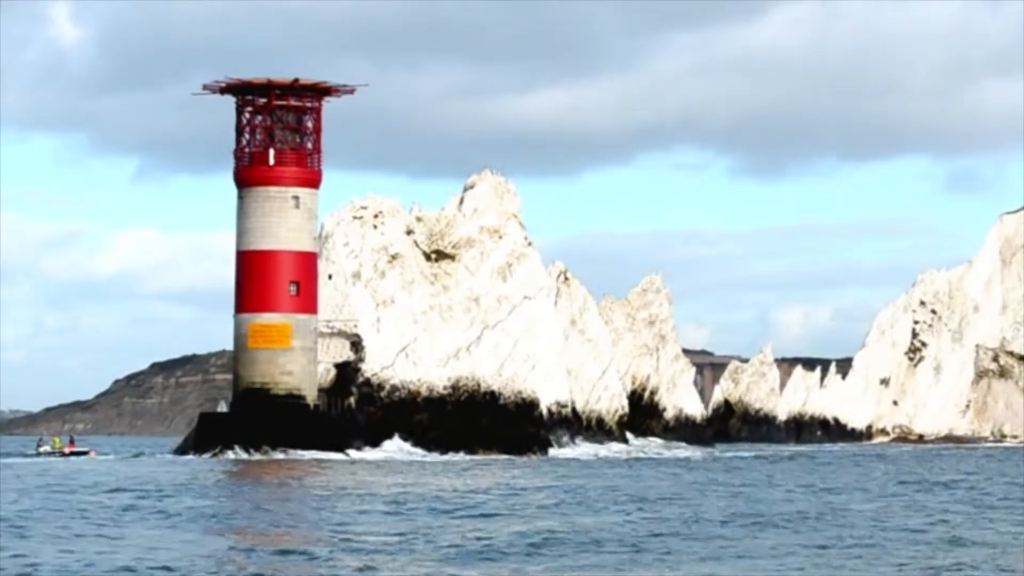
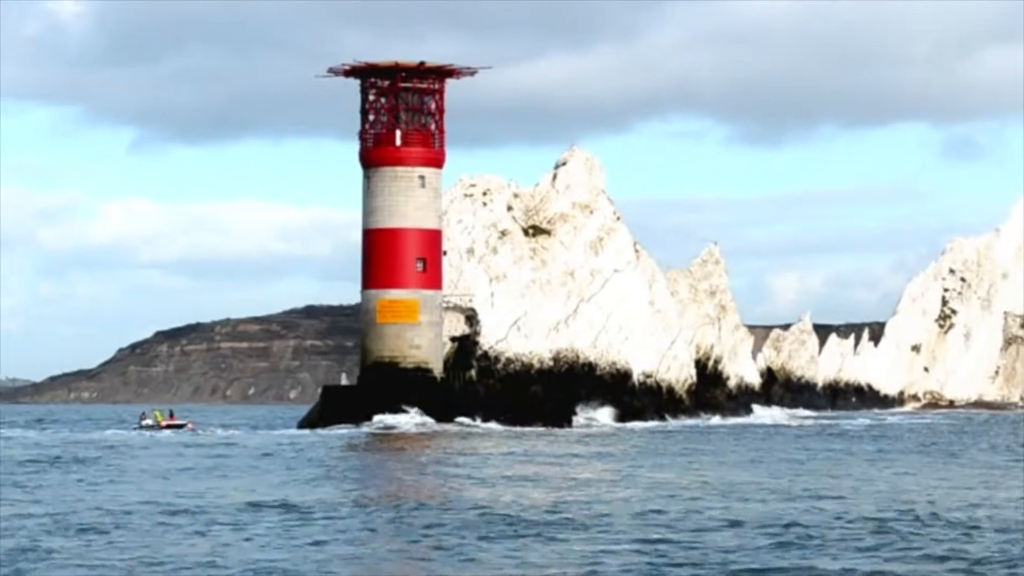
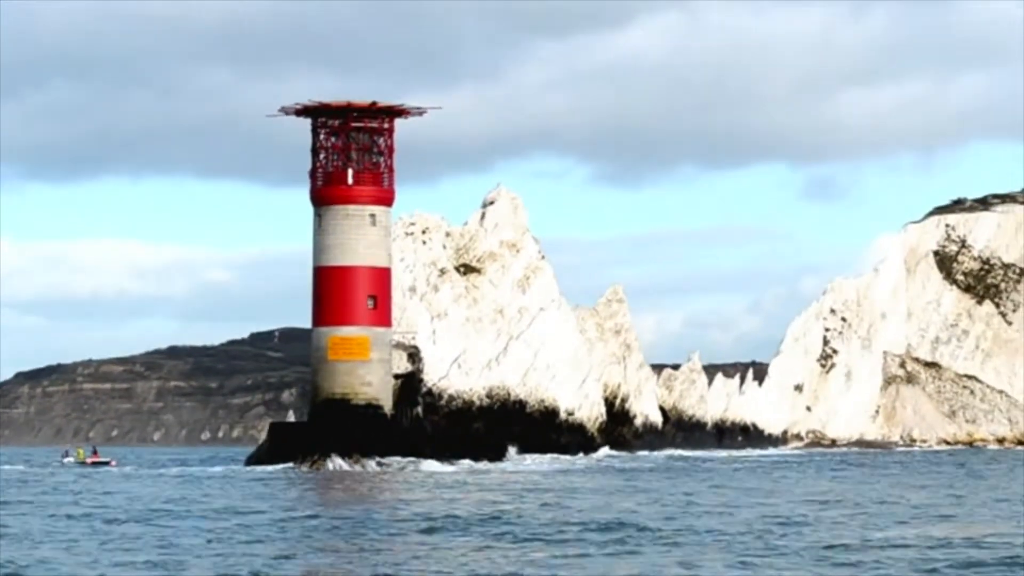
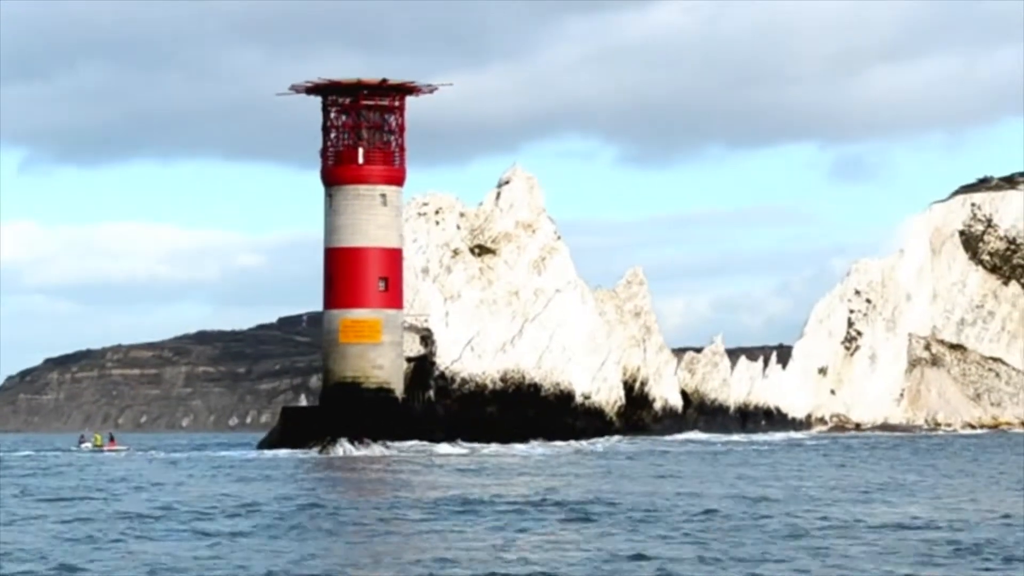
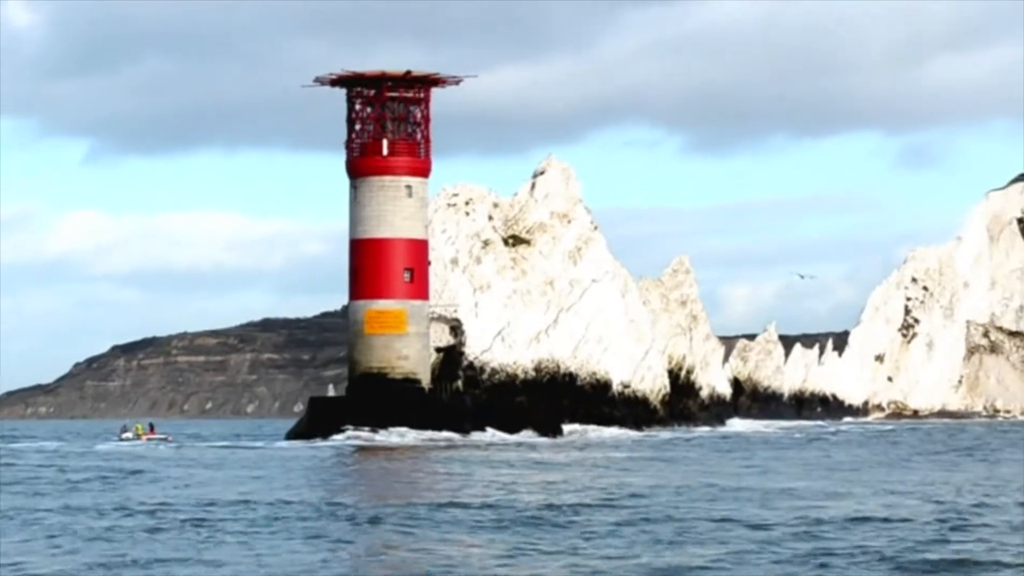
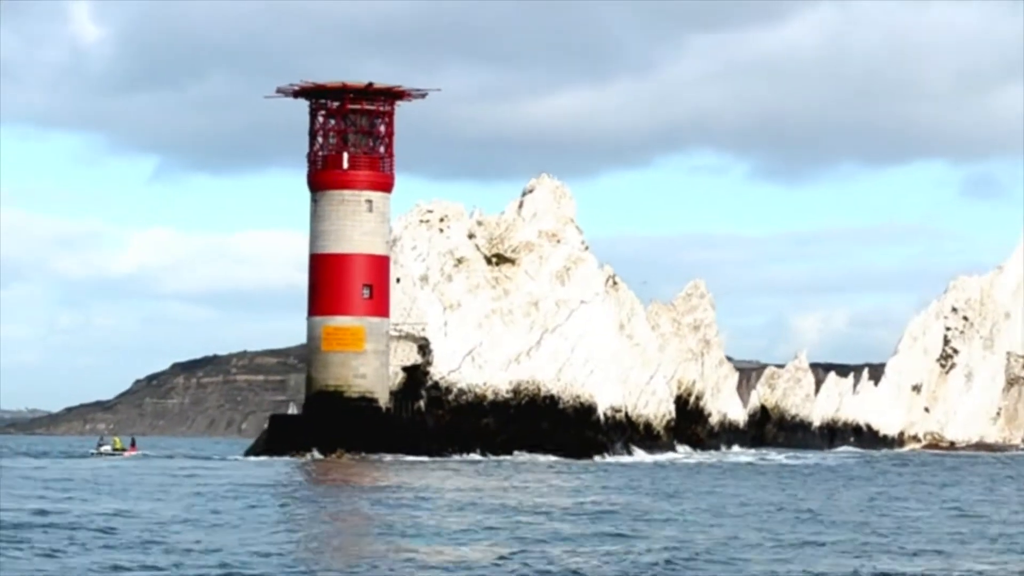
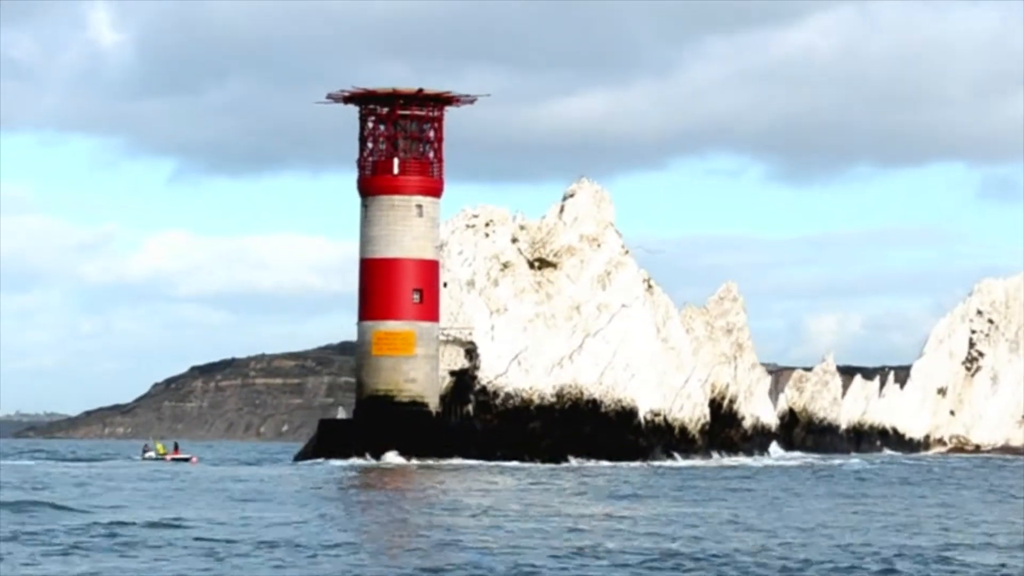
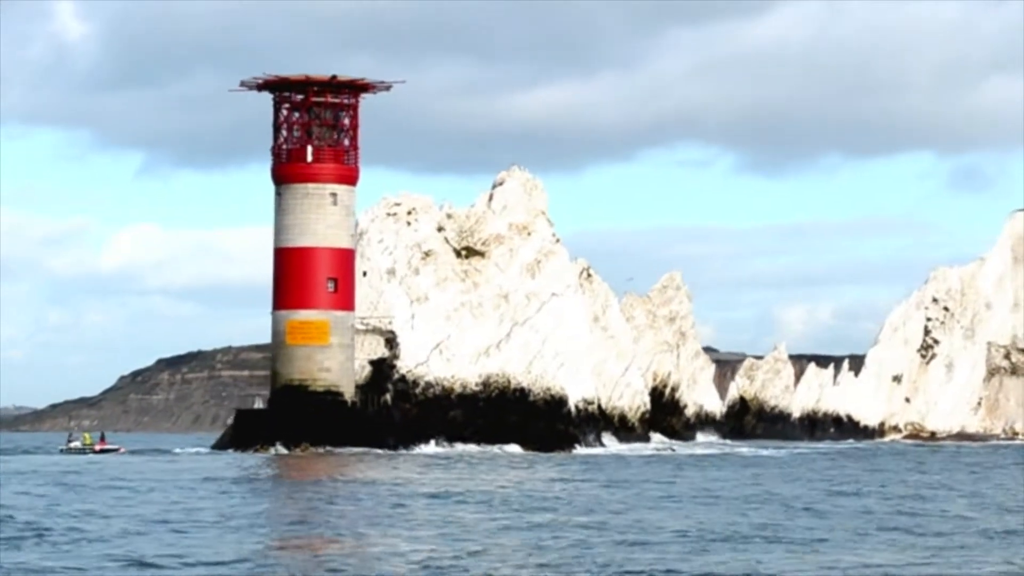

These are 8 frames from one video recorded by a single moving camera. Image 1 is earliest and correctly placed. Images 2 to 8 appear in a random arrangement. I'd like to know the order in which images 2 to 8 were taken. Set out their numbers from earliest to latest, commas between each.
8, 6, 7, 2, 5, 4, 3
